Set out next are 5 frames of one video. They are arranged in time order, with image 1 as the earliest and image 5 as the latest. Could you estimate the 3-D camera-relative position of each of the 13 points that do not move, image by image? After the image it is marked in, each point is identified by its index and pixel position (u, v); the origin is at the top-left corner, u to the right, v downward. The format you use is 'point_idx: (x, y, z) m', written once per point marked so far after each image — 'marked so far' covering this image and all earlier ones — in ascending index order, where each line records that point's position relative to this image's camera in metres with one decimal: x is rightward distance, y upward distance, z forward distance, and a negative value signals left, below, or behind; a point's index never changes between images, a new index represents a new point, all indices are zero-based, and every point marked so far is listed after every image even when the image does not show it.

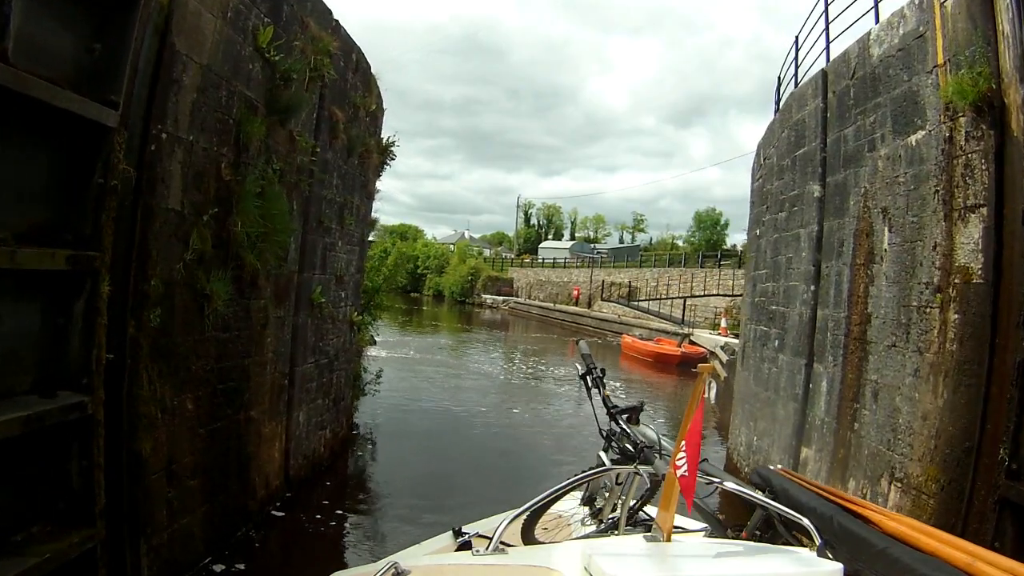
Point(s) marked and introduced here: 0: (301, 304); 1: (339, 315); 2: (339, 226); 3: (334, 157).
0: (-1.9, -0.1, +6.1) m
1: (-1.8, -0.3, +7.1) m
2: (-1.8, +0.6, +6.8) m
3: (-1.8, +1.3, +6.6) m
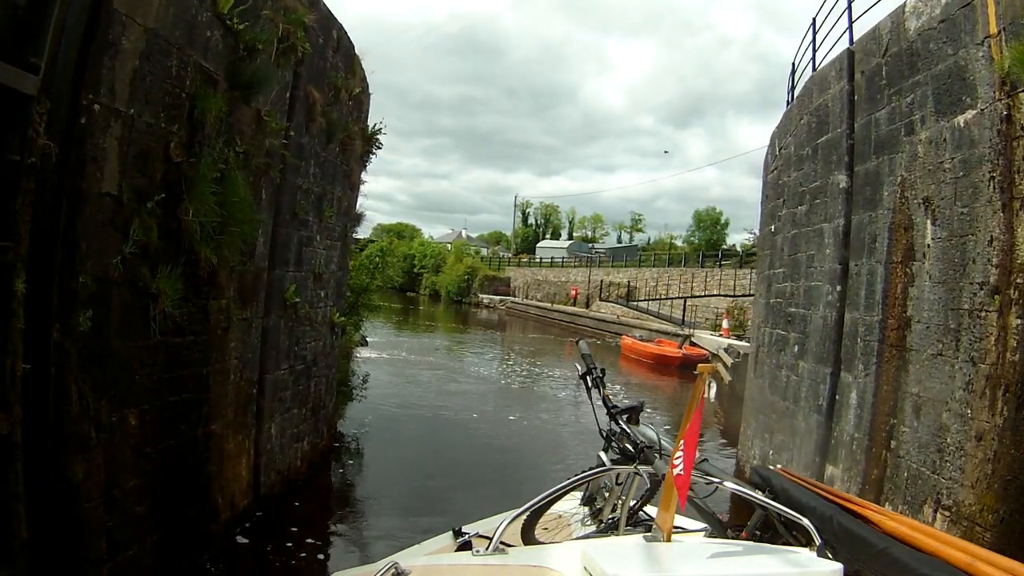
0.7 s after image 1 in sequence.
0: (-2.0, -0.1, +5.5) m
1: (-1.9, -0.3, +6.5) m
2: (-1.8, +0.6, +6.2) m
3: (-1.8, +1.3, +6.0) m
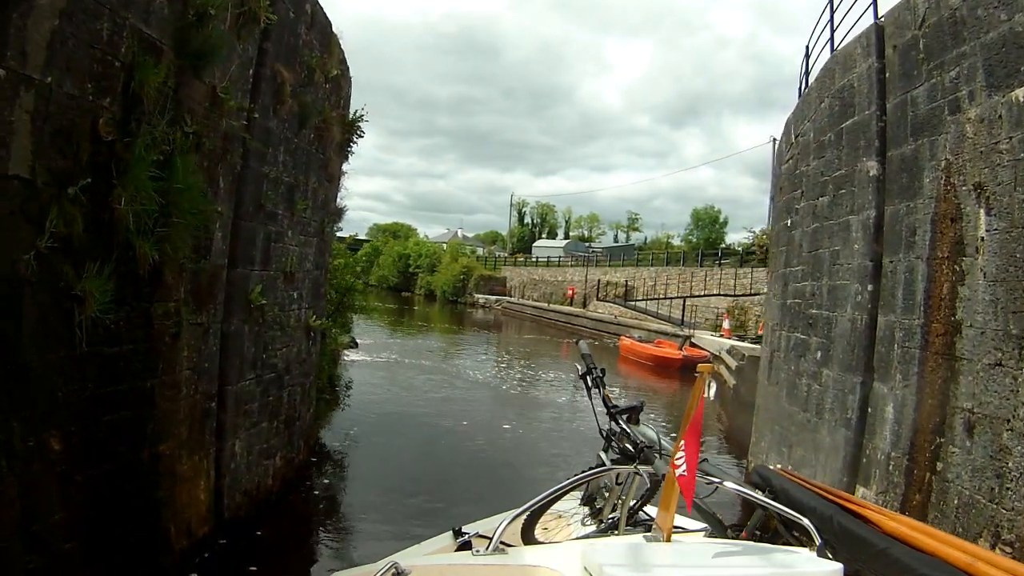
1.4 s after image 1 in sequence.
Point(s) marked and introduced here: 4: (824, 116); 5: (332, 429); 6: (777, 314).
0: (-2.0, -0.1, +4.8) m
1: (-2.0, -0.3, +5.9) m
2: (-1.9, +0.6, +5.6) m
3: (-1.9, +1.3, +5.3) m
4: (+2.8, +1.5, +5.9) m
5: (-2.7, -2.1, +10.0) m
6: (+2.6, -0.2, +6.5) m
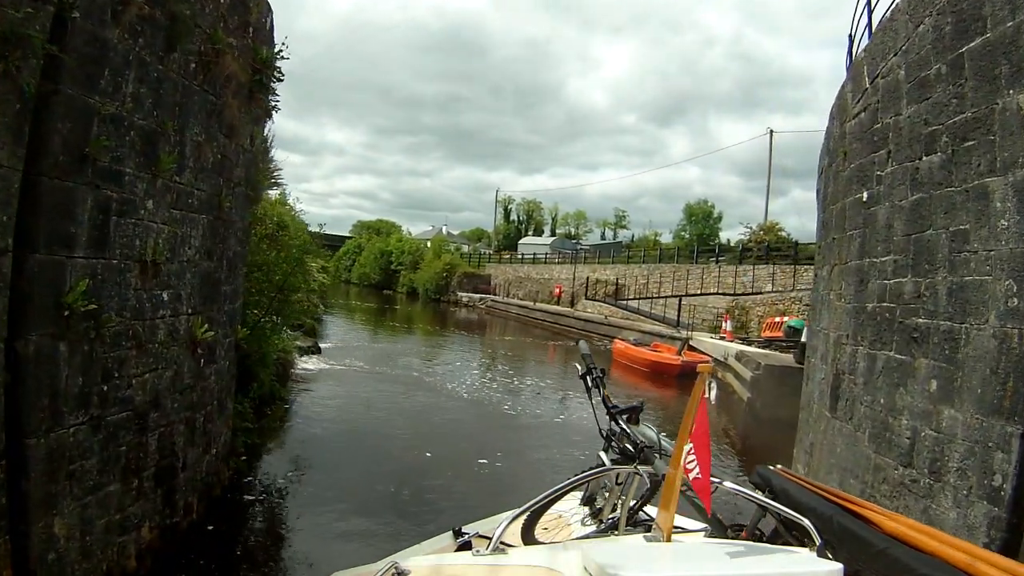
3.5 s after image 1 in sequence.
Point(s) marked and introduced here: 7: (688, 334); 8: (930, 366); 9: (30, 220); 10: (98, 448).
0: (-2.2, -0.1, +3.0) m
1: (-2.2, -0.3, +4.1) m
2: (-2.1, +0.6, +3.7) m
3: (-2.0, +1.3, +3.5) m
4: (+2.6, +1.5, +4.1) m
5: (-3.0, -2.1, +8.2) m
6: (+2.4, -0.2, +4.7) m
7: (+5.0, -1.3, +19.1) m
8: (+2.3, -0.4, +3.7) m
9: (-2.2, +0.3, +3.0) m
10: (-2.3, -0.9, +3.7) m
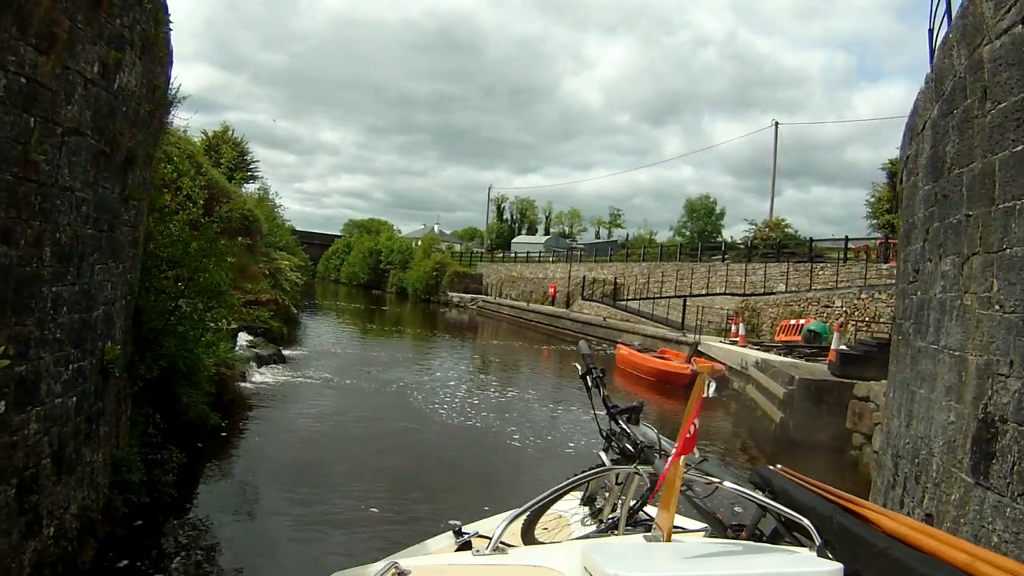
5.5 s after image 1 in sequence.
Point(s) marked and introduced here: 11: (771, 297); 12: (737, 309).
0: (-2.3, -0.1, +1.4) m
1: (-2.2, -0.3, +2.4) m
2: (-2.1, +0.6, +2.1) m
3: (-2.1, +1.3, +1.9) m
4: (+2.5, +1.5, +2.5) m
5: (-3.1, -2.1, +6.5) m
6: (+2.3, -0.2, +3.1) m
7: (+4.8, -1.3, +17.6) m
8: (+2.2, -0.4, +2.1) m
9: (-2.2, +0.3, +1.4) m
10: (-2.3, -0.9, +2.0) m
11: (+7.3, -0.2, +18.6) m
12: (+6.6, -0.6, +19.5) m
